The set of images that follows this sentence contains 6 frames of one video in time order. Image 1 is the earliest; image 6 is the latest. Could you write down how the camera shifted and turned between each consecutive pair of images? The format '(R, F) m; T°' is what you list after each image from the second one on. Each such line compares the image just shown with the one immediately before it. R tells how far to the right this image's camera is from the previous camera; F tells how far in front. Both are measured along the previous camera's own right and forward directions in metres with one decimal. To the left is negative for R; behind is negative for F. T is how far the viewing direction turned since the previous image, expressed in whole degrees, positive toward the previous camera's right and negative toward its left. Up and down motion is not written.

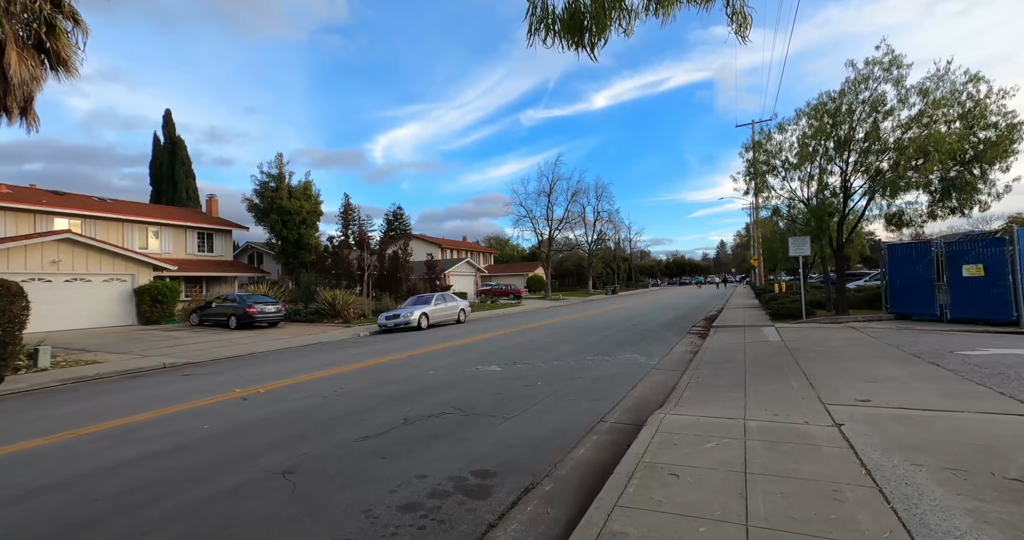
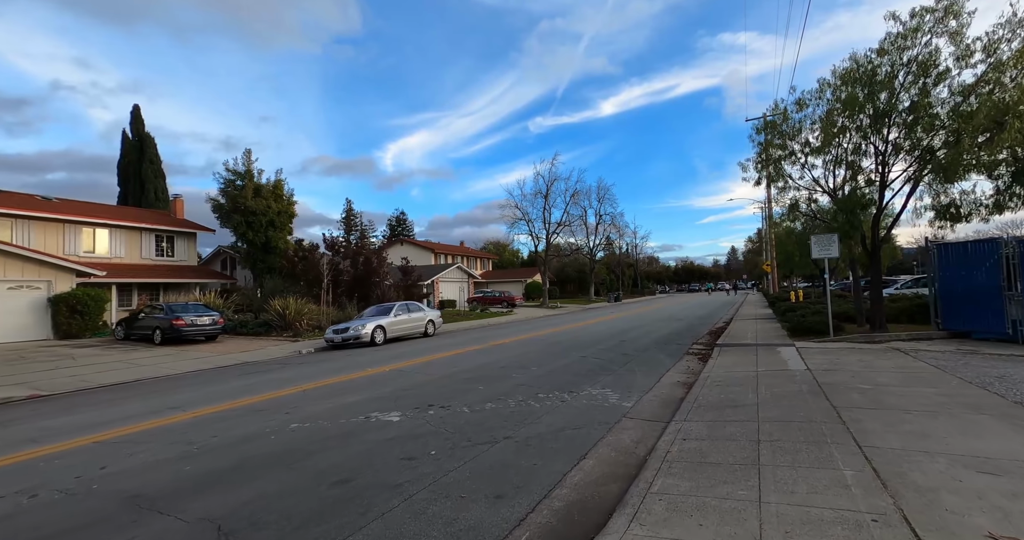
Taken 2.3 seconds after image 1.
(+1.4, +2.9) m; -1°
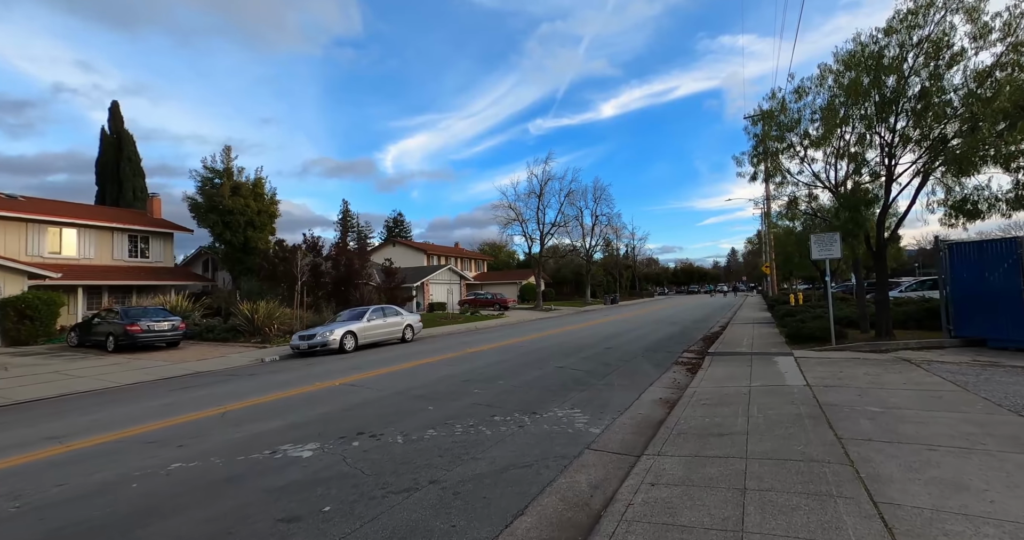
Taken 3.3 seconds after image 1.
(+0.7, +1.1) m; 0°
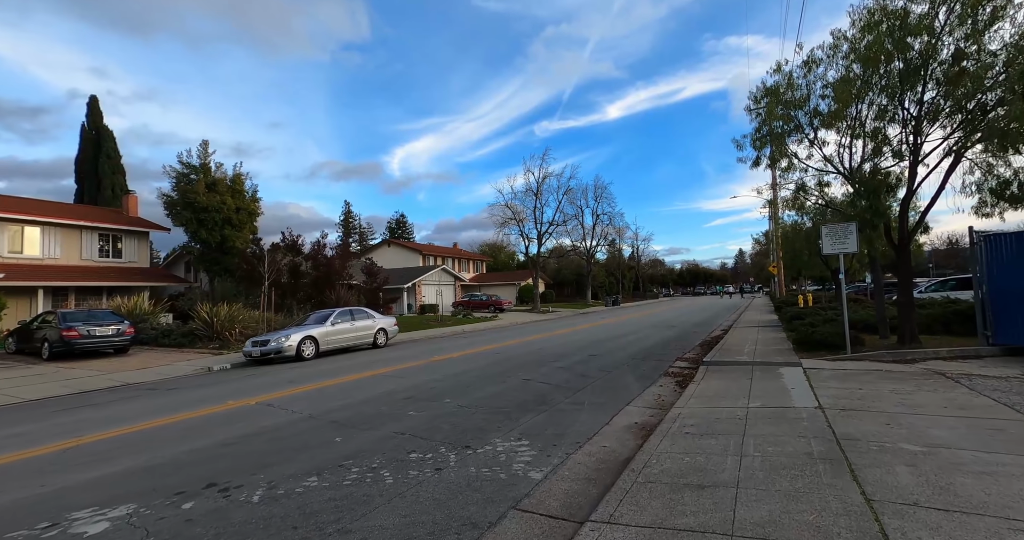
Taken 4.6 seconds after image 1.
(+0.9, +1.6) m; -1°
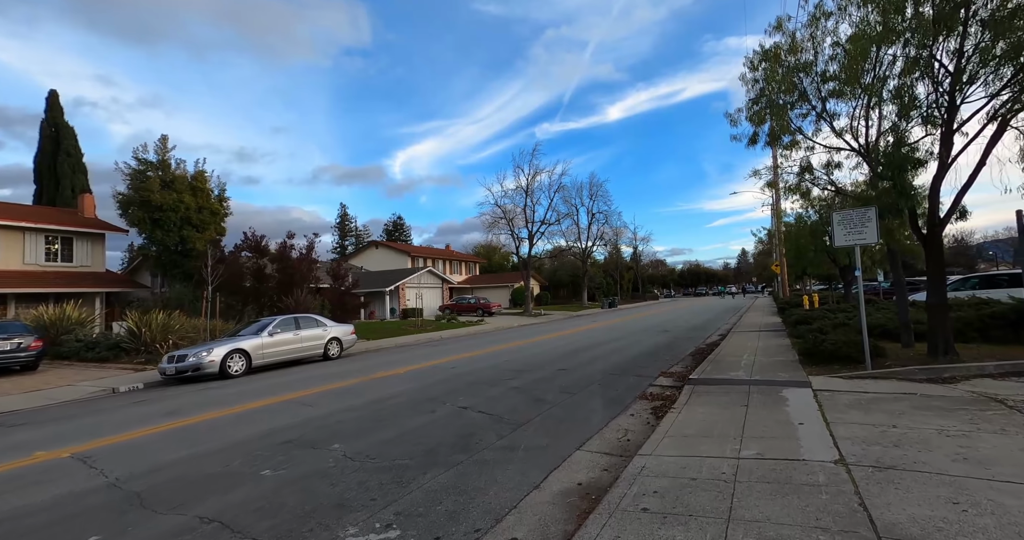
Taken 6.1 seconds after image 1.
(+1.1, +2.0) m; 0°
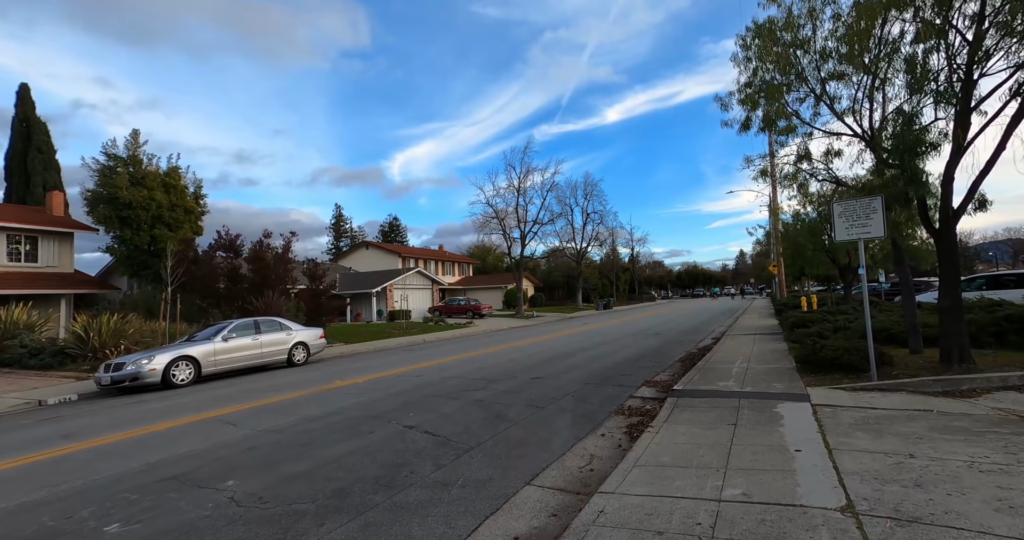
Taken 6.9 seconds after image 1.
(+0.6, +1.0) m; 0°
